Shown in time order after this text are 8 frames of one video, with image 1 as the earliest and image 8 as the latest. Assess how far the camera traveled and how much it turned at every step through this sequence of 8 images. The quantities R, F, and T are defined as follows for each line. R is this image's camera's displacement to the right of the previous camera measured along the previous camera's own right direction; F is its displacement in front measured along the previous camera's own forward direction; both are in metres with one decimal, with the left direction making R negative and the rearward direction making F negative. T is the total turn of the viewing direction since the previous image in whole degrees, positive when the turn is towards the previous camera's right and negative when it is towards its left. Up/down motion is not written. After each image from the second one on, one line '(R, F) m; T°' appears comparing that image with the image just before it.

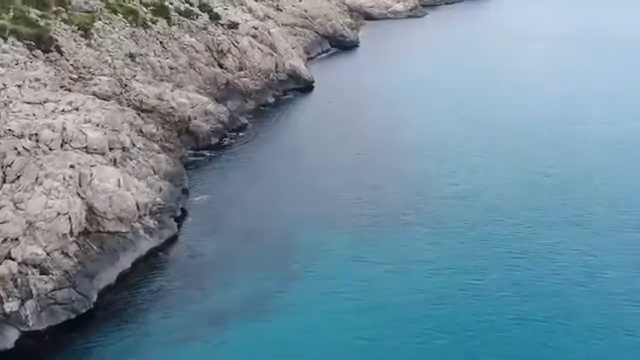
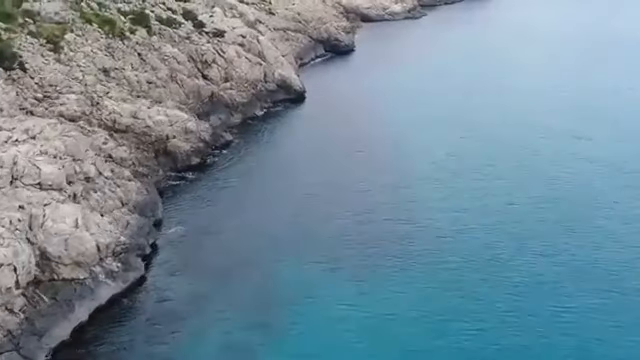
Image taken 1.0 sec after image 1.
(+0.5, +3.9) m; 0°
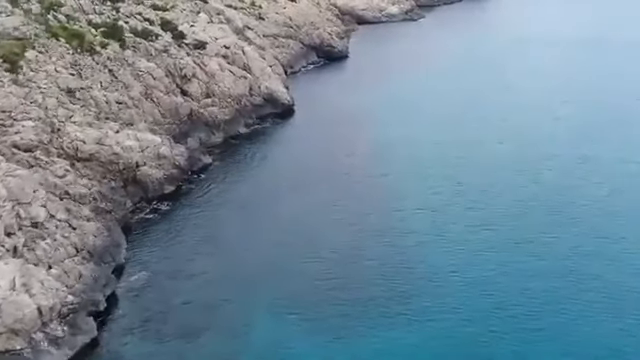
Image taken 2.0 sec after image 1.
(+0.6, +4.5) m; 0°
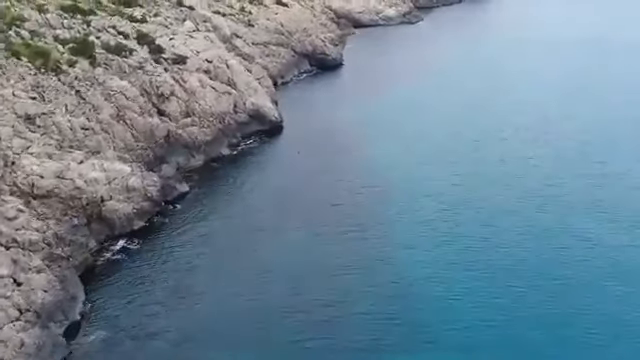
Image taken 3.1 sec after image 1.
(+0.5, +4.5) m; 0°
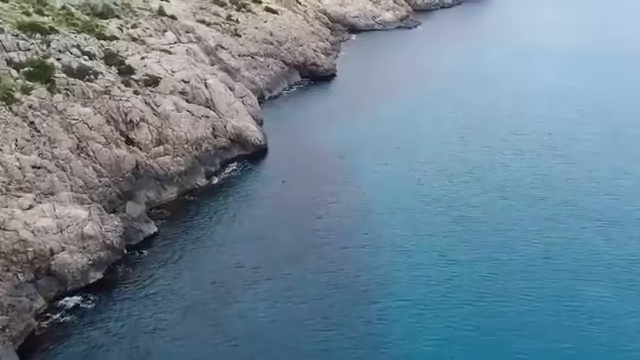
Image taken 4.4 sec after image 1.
(+0.6, +5.2) m; 0°
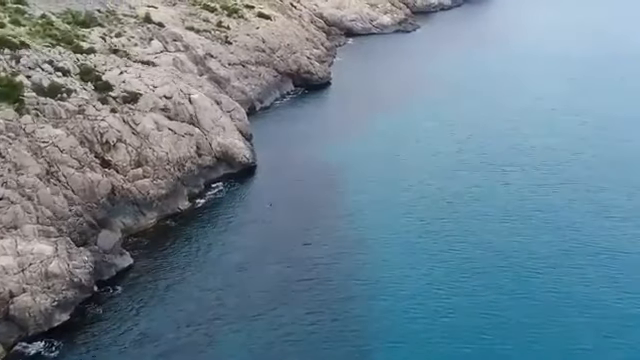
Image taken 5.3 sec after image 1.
(+0.4, +3.3) m; 0°
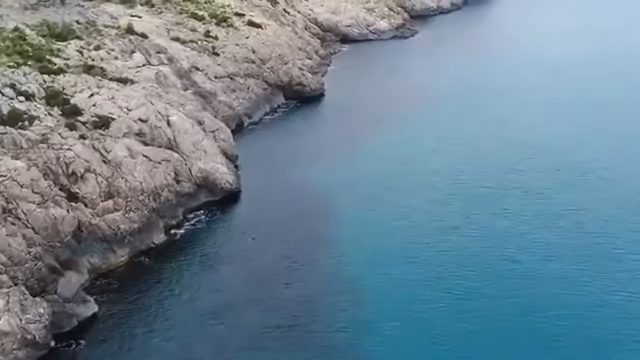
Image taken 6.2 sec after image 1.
(+0.5, +3.9) m; 0°
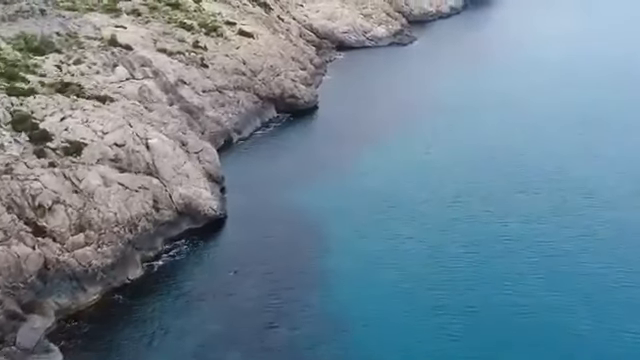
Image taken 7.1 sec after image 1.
(+0.4, +3.3) m; 0°
